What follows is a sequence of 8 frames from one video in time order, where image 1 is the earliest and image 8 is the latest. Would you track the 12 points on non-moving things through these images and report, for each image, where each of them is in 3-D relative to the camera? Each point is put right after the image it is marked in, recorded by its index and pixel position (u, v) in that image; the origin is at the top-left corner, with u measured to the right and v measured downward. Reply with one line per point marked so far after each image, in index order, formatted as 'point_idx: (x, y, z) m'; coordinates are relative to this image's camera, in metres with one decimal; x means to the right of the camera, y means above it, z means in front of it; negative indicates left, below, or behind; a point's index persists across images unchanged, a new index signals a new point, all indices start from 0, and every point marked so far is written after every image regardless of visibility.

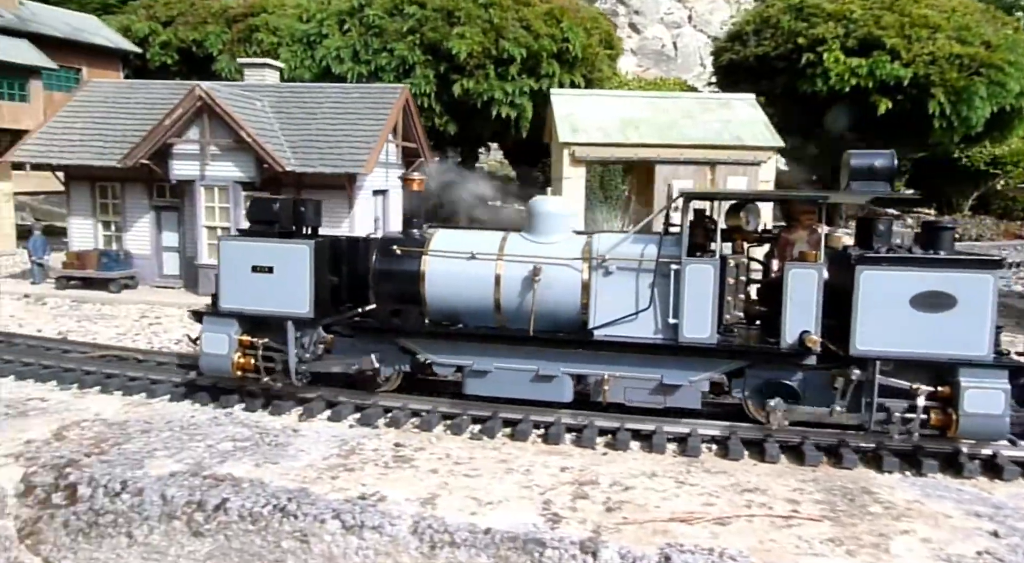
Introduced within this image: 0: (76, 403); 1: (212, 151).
0: (-5.2, -1.4, +8.9) m
1: (-6.9, +3.0, +17.5) m
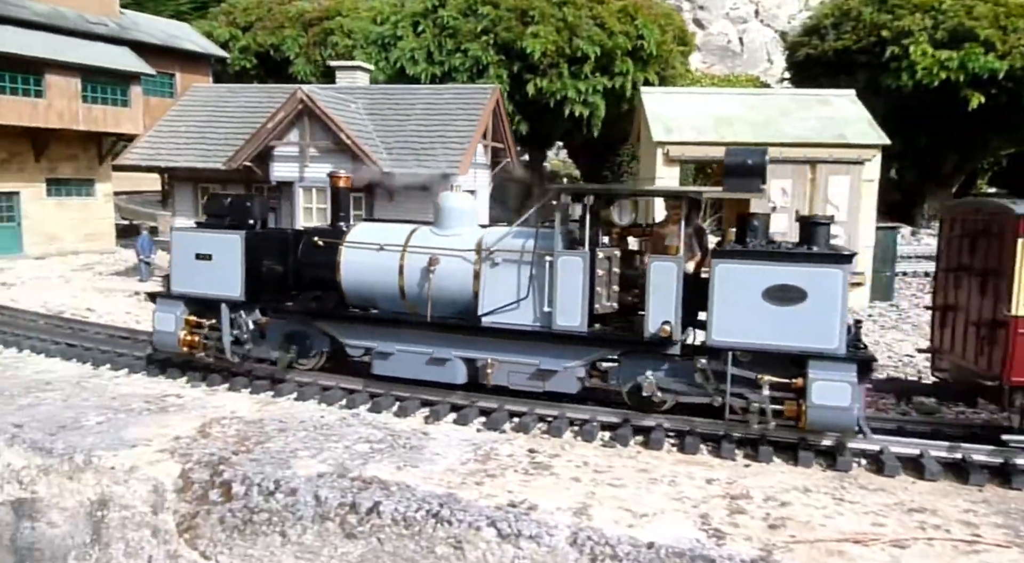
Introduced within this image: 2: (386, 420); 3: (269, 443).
0: (-3.7, -1.4, +9.2) m
1: (-4.7, +3.0, +17.9) m
2: (-1.4, -1.5, +8.4) m
3: (-2.4, -1.6, +7.6) m
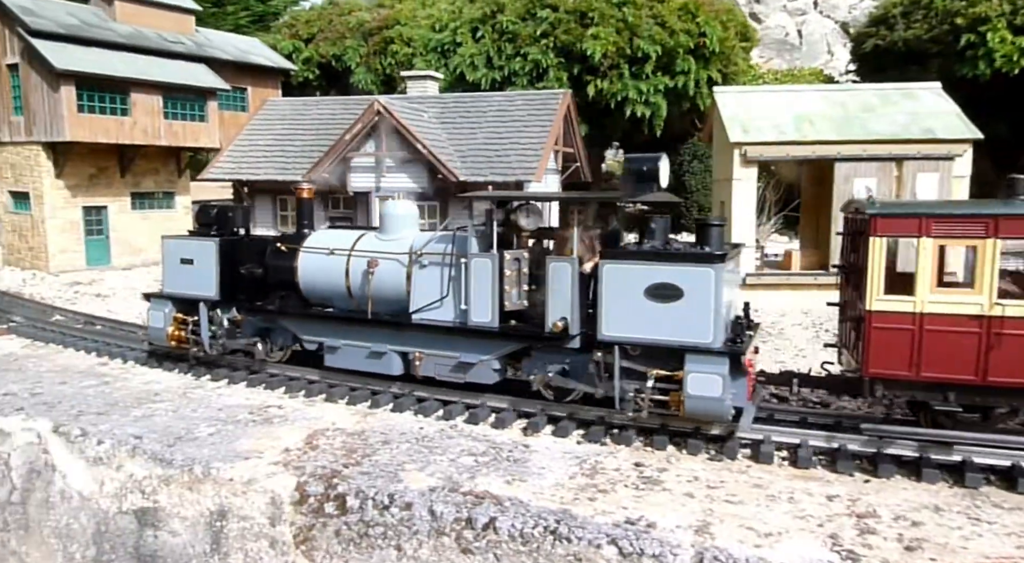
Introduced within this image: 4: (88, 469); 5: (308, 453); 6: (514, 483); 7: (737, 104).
0: (-2.6, -1.6, +9.4) m
1: (-3.0, +2.8, +18.1) m
2: (-0.3, -1.7, +8.5) m
3: (-1.4, -1.8, +7.7) m
4: (-4.6, -2.0, +8.2) m
5: (-2.1, -1.8, +7.7) m
6: (0.0, -1.8, +6.9) m
7: (+5.6, +4.4, +18.7) m
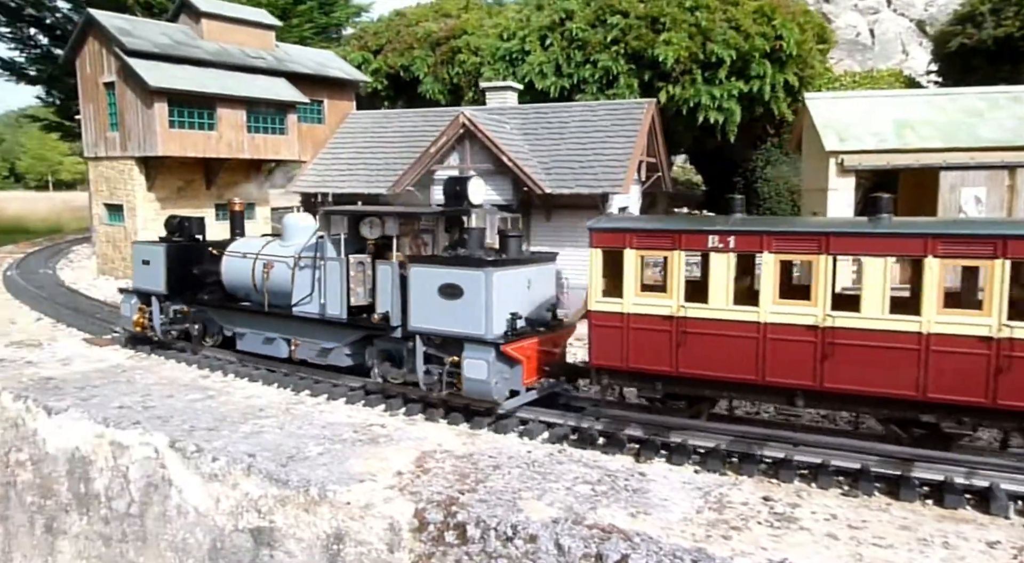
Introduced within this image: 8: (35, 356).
0: (-1.3, -1.8, +9.3) m
1: (-1.0, +2.5, +18.1) m
2: (+0.9, -1.9, +8.2) m
3: (-0.2, -2.0, +7.5) m
4: (-3.4, -2.3, +8.4) m
5: (-0.9, -2.0, +7.7) m
6: (+1.1, -2.1, +6.6) m
7: (+7.6, +4.1, +18.0) m
8: (-8.7, -1.3, +13.8) m
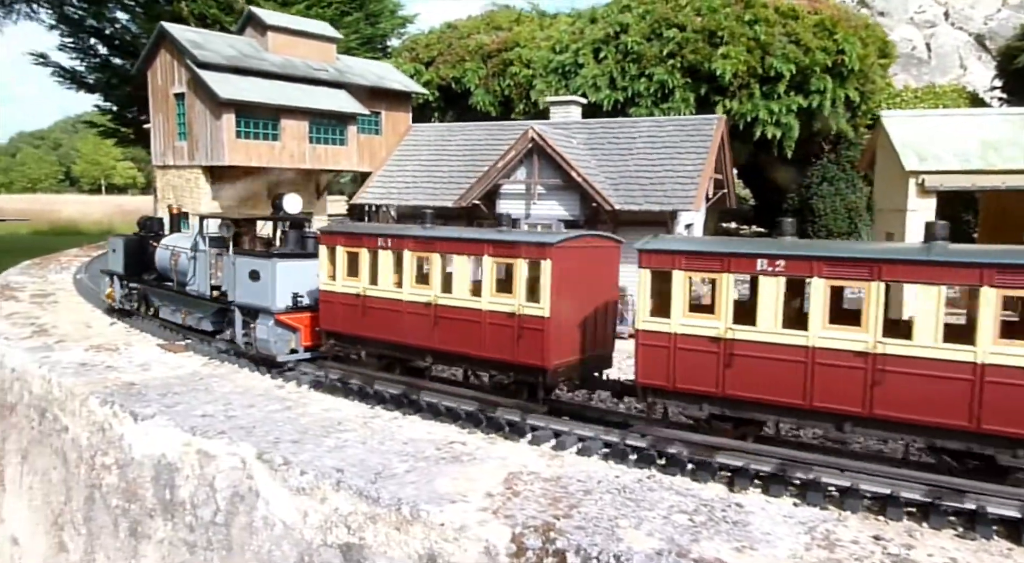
0: (-0.2, -2.1, +9.3) m
1: (+0.6, +2.2, +18.1) m
2: (+1.9, -2.2, +8.1) m
3: (+0.7, -2.2, +7.4) m
4: (-2.4, -2.4, +8.4) m
5: (0.0, -2.2, +7.6) m
6: (+2.0, -2.3, +6.4) m
7: (+9.2, +3.5, +17.5) m
8: (-7.5, -1.5, +14.1) m
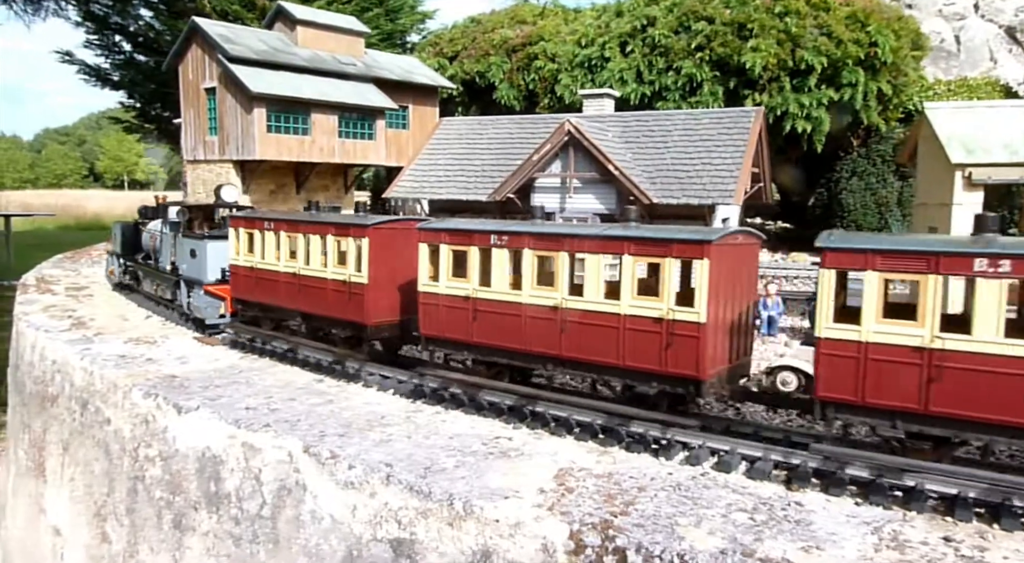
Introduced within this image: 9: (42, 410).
0: (+0.3, -2.0, +9.1) m
1: (+1.5, +2.3, +17.9) m
2: (+2.4, -2.1, +7.9) m
3: (+1.2, -2.1, +7.2) m
4: (-1.9, -2.3, +8.3) m
5: (+0.5, -2.1, +7.4) m
6: (+2.5, -2.2, +6.2) m
7: (+10.0, +3.6, +17.1) m
8: (-6.7, -1.3, +14.2) m
9: (-9.3, -2.5, +14.9) m
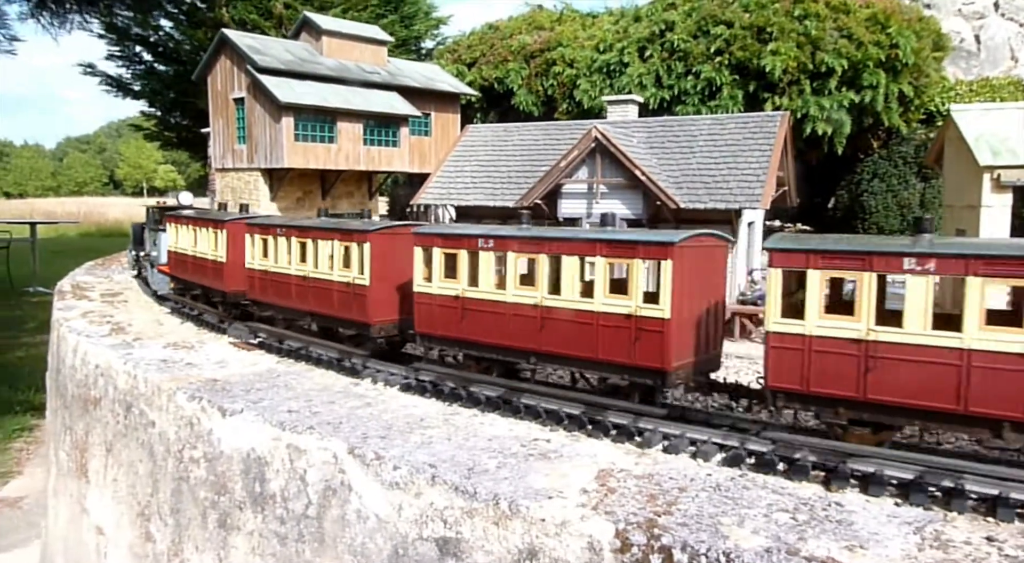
0: (+0.8, -2.0, +9.3) m
1: (+2.1, +2.2, +18.1) m
2: (+2.9, -2.1, +8.0) m
3: (+1.7, -2.2, +7.4) m
4: (-1.4, -2.4, +8.6) m
5: (+1.0, -2.2, +7.6) m
6: (+2.9, -2.3, +6.4) m
7: (+10.7, +3.6, +17.1) m
8: (-6.2, -1.5, +14.5) m
9: (-8.7, -2.7, +15.3) m
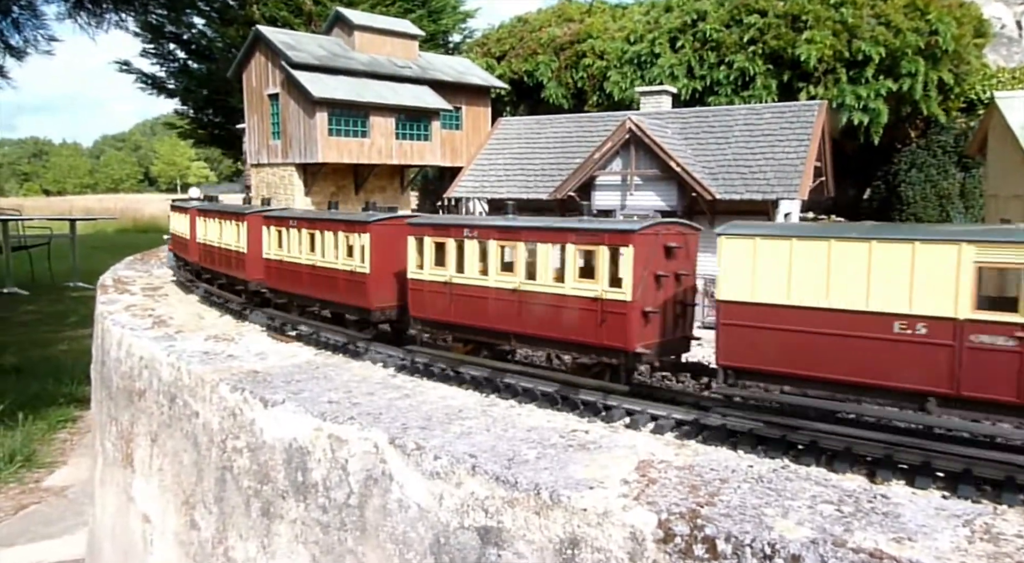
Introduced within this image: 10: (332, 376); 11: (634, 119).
0: (+1.3, -1.9, +9.3) m
1: (+2.9, +2.4, +18.0) m
2: (+3.3, -2.0, +7.9) m
3: (+2.1, -2.1, +7.4) m
4: (-1.0, -2.3, +8.7) m
5: (+1.4, -2.1, +7.6) m
6: (+3.3, -2.2, +6.3) m
7: (+11.4, +3.8, +16.7) m
8: (-5.5, -1.3, +14.8) m
9: (-8.0, -2.5, +15.7) m
10: (-3.0, -1.6, +12.6) m
11: (+2.8, +3.7, +17.4) m
